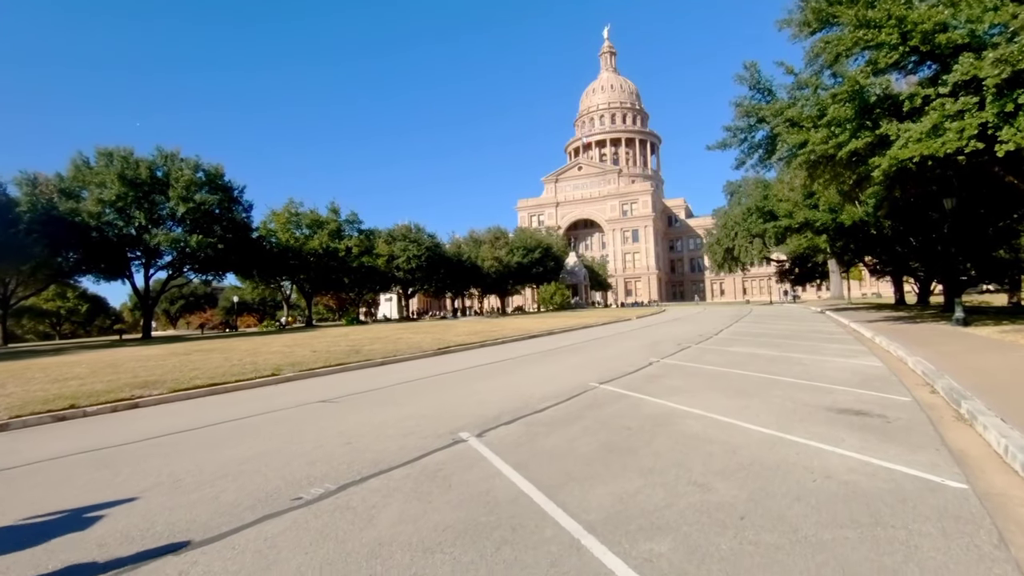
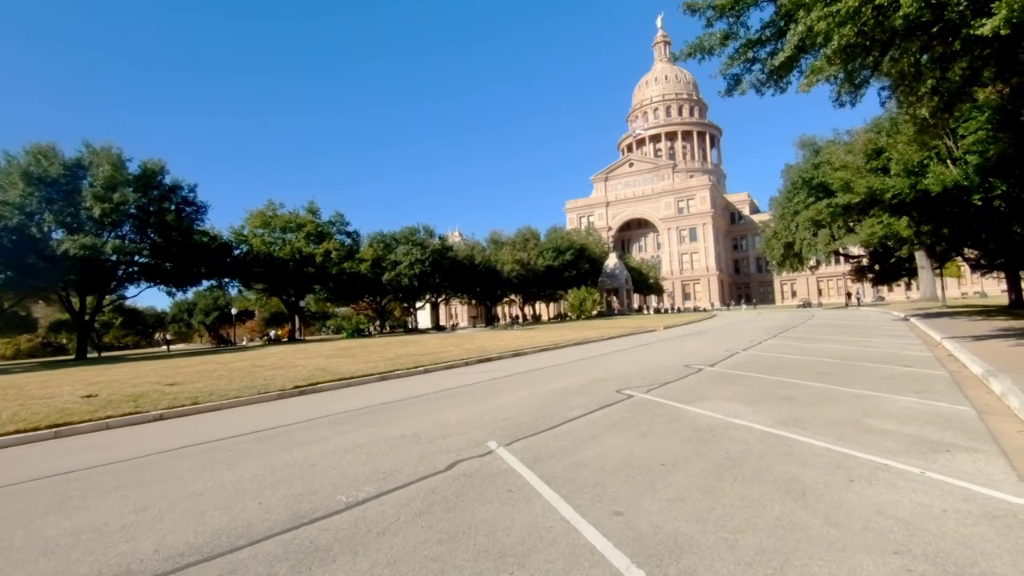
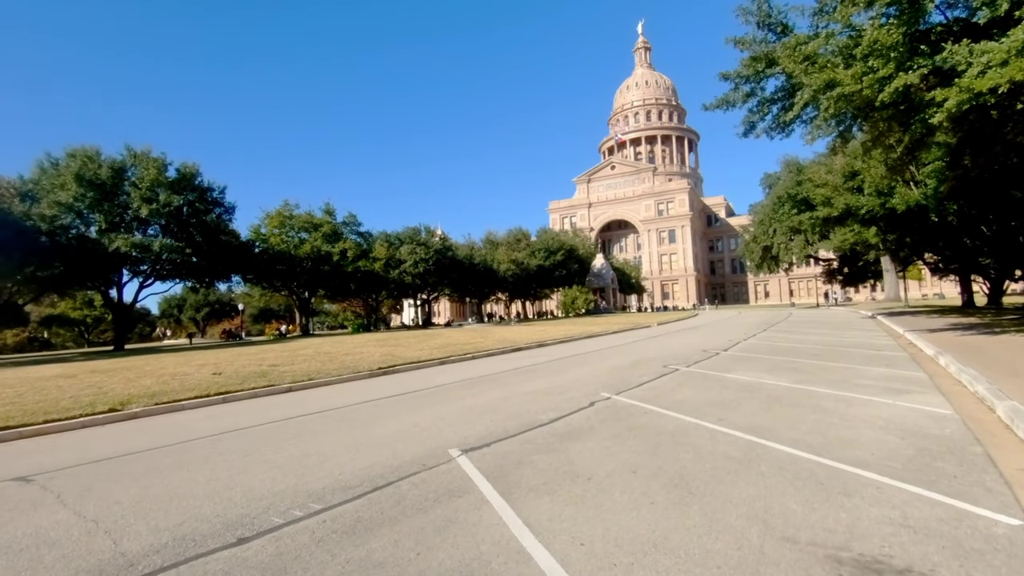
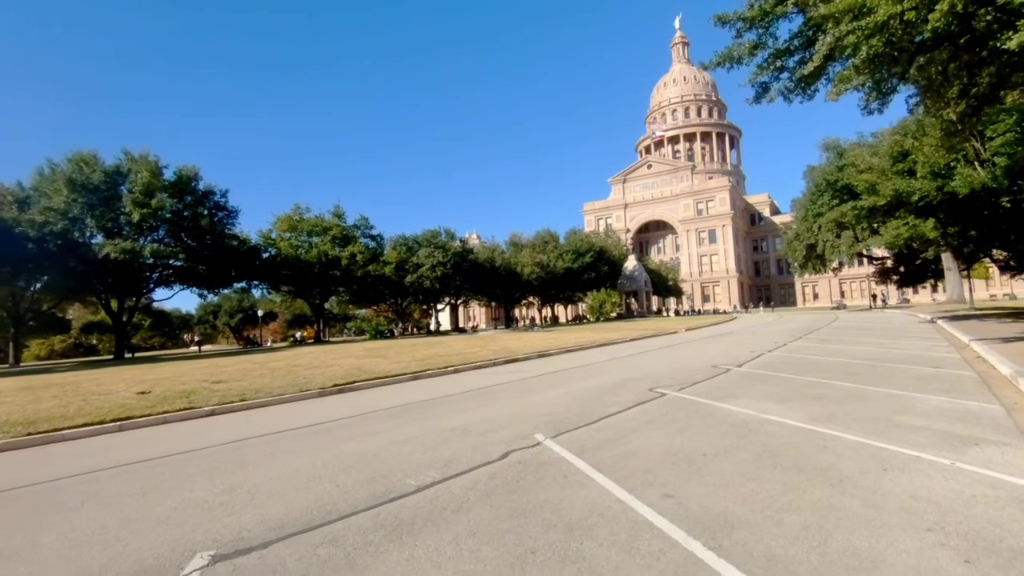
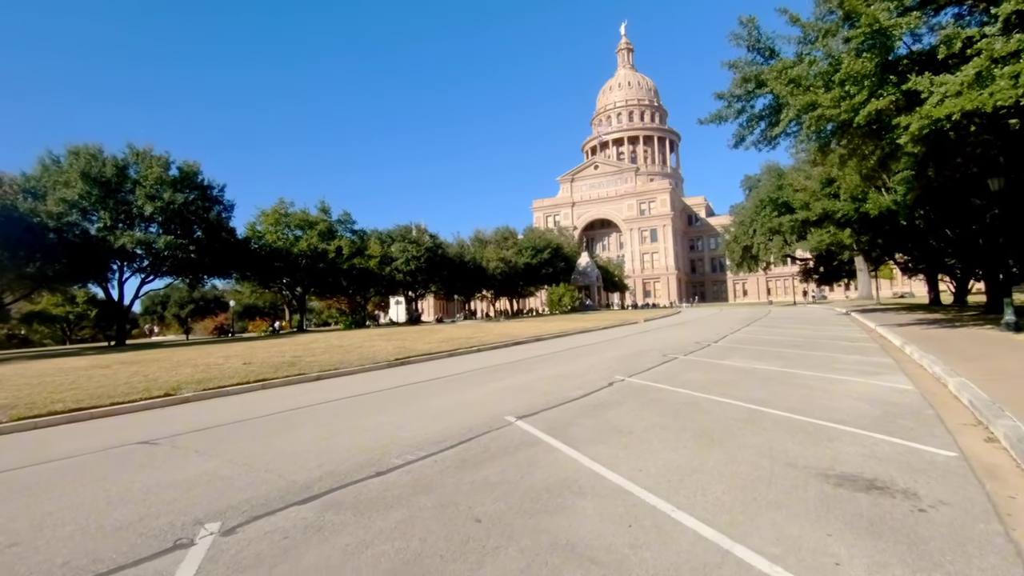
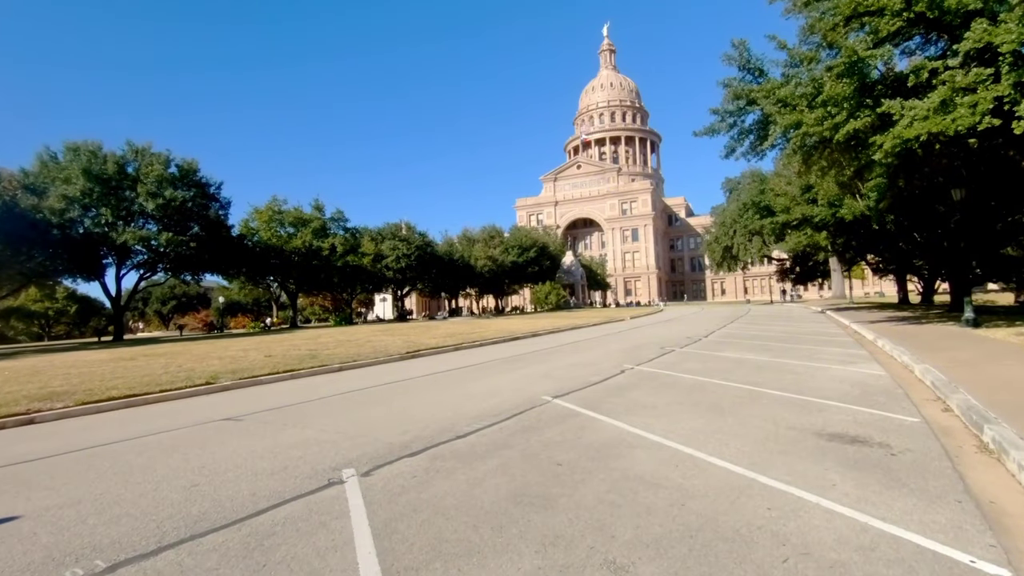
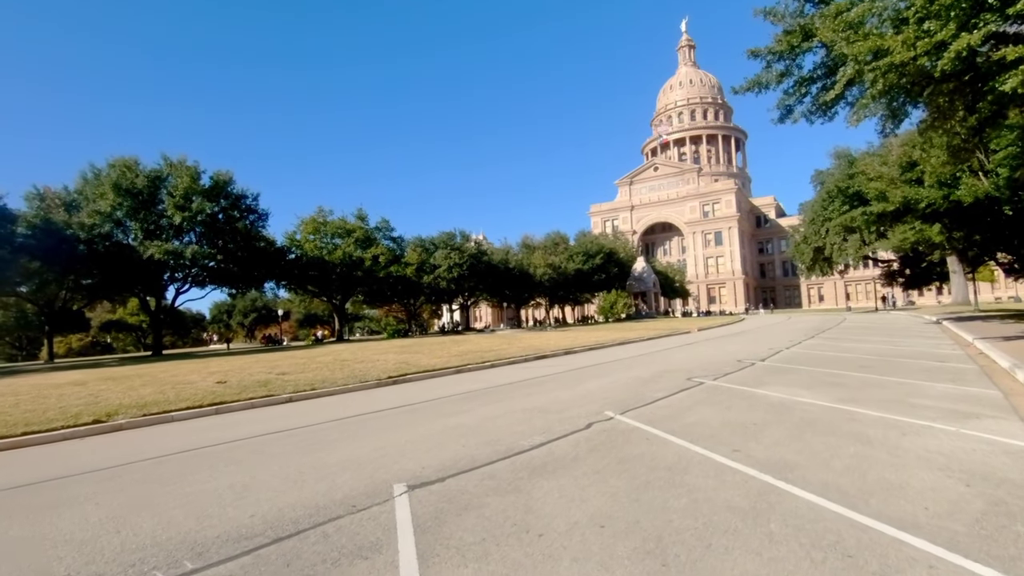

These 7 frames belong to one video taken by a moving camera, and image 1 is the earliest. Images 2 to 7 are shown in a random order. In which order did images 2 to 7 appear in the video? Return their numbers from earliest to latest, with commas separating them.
6, 5, 3, 7, 4, 2
